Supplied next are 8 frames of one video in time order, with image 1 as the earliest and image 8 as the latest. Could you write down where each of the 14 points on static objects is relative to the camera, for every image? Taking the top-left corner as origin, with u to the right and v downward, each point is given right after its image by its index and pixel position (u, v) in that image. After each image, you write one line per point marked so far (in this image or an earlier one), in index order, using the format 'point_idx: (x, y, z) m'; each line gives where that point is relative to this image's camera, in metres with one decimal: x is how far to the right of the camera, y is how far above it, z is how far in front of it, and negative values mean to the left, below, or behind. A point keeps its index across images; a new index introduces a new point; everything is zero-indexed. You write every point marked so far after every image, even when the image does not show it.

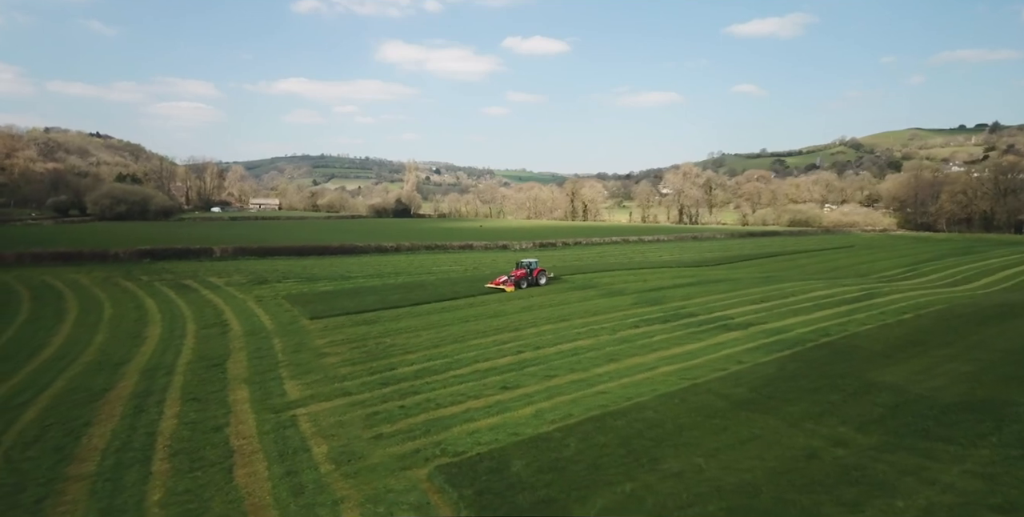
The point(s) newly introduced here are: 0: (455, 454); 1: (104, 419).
0: (-1.0, -3.4, +9.8) m
1: (-9.2, -3.7, +13.0) m
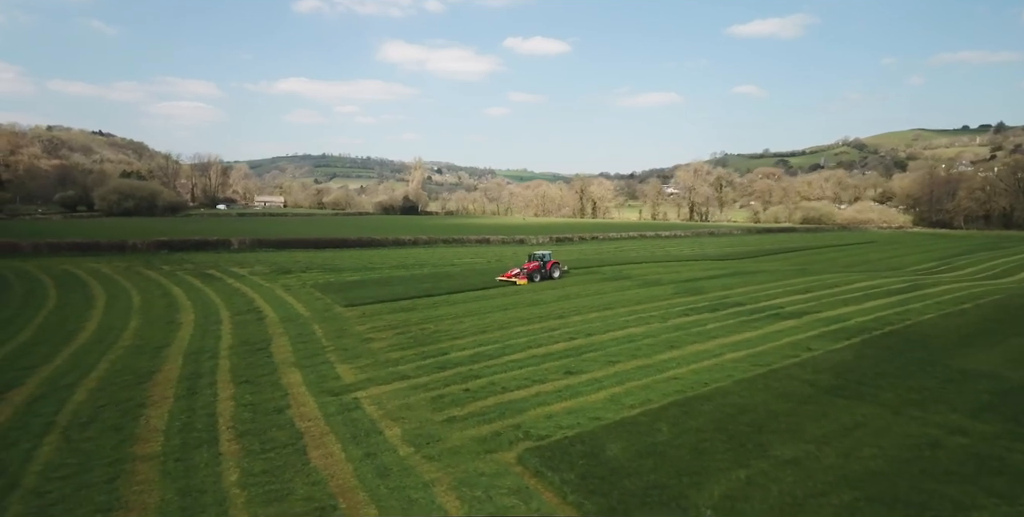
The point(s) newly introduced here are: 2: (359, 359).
0: (+0.5, -2.9, +9.3) m
1: (-7.7, -3.2, +12.5) m
2: (-4.2, -2.8, +15.8) m
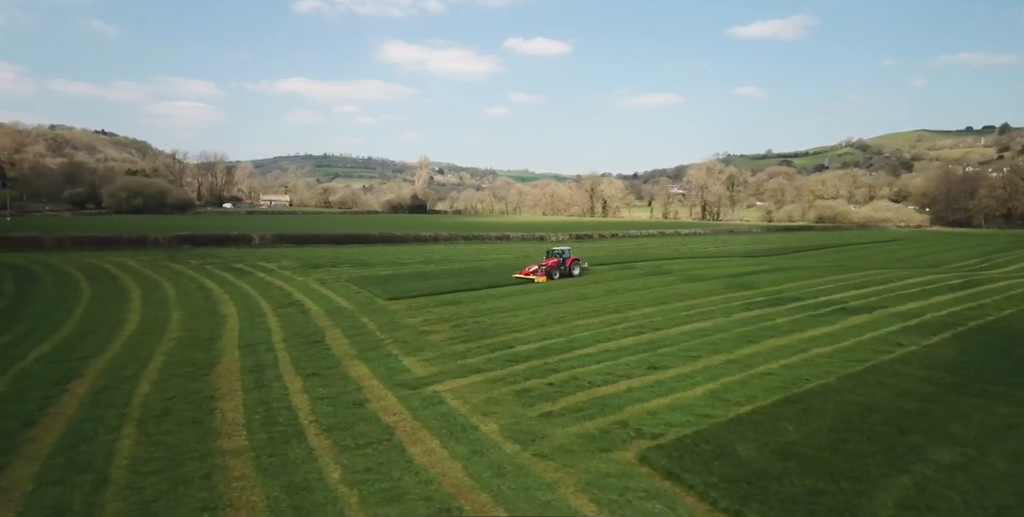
0: (+2.2, -2.7, +8.7) m
1: (-5.9, -2.9, +12.0) m
2: (-2.4, -2.5, +15.2) m
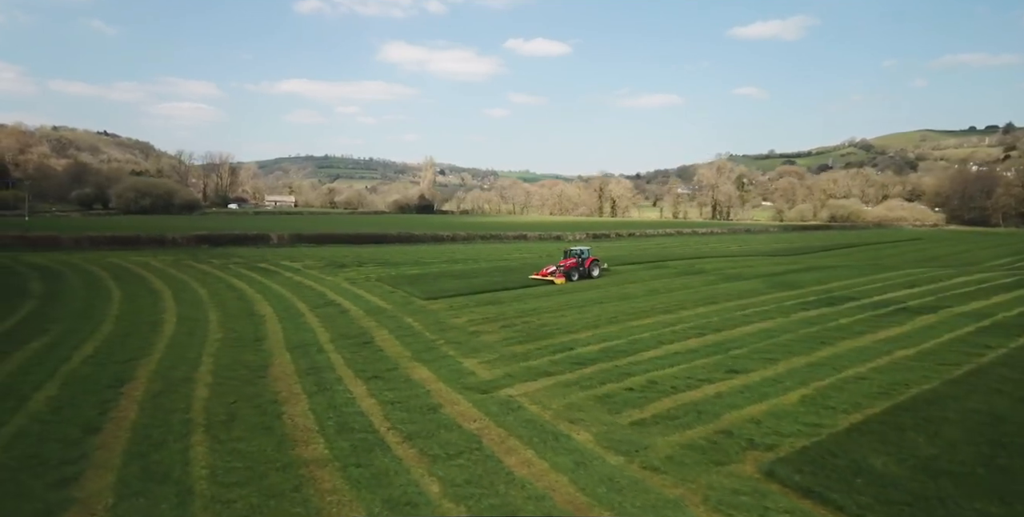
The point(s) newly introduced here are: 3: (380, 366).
0: (+3.7, -2.7, +8.1) m
1: (-4.4, -2.8, +11.5) m
2: (-0.8, -2.5, +14.7) m
3: (-3.2, -2.6, +13.7) m
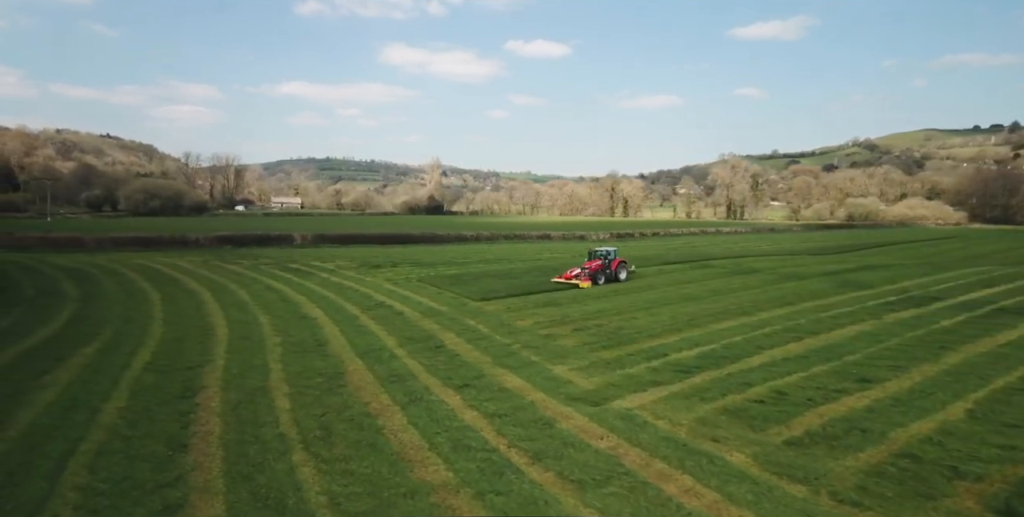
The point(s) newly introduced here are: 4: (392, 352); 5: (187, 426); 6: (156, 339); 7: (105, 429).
0: (+5.7, -2.6, +7.0) m
1: (-2.3, -2.8, +10.6) m
2: (+1.3, -2.4, +13.7) m
3: (-1.1, -2.6, +12.7) m
4: (-3.2, -2.5, +15.0) m
5: (-5.8, -3.0, +10.1) m
6: (-11.1, -2.5, +17.7) m
7: (-7.2, -3.0, +9.9) m
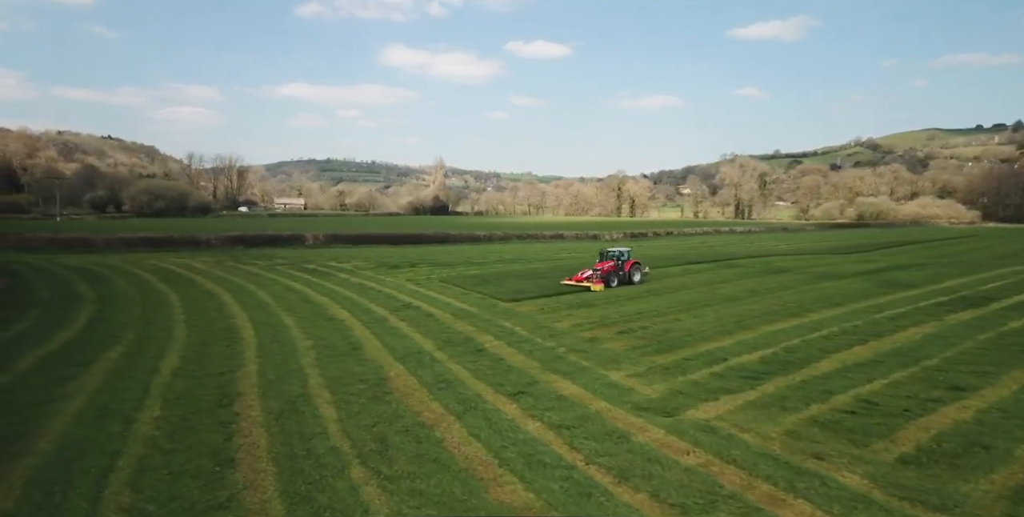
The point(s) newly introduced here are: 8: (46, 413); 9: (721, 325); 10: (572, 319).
0: (+6.8, -2.6, +6.2) m
1: (-1.1, -2.8, +9.8) m
2: (+2.5, -2.4, +12.9) m
3: (+0.1, -2.6, +12.0) m
4: (-2.0, -2.5, +14.3) m
5: (-4.7, -3.0, +9.3) m
6: (-9.9, -2.5, +17.0) m
7: (-6.0, -3.0, +9.2) m
8: (-8.5, -2.8, +10.3) m
9: (+6.1, -2.0, +16.5) m
10: (+1.9, -2.0, +18.6) m
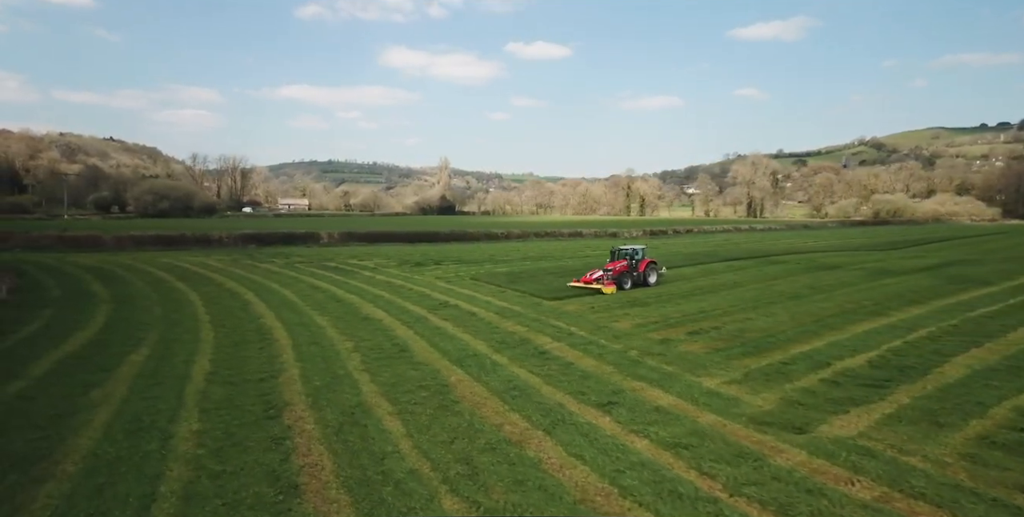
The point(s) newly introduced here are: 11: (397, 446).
0: (+8.2, -2.4, +4.7) m
1: (+0.3, -2.7, +8.4) m
2: (+4.0, -2.2, +11.4) m
3: (+1.6, -2.4, +10.5) m
4: (-0.5, -2.3, +12.9) m
5: (-3.2, -2.8, +8.0) m
6: (-8.3, -2.4, +15.7) m
7: (-4.5, -2.8, +7.9) m
8: (-7.0, -2.6, +8.9) m
9: (+7.6, -1.8, +15.0) m
10: (+3.5, -1.8, +17.2) m
11: (-1.7, -2.7, +8.3) m
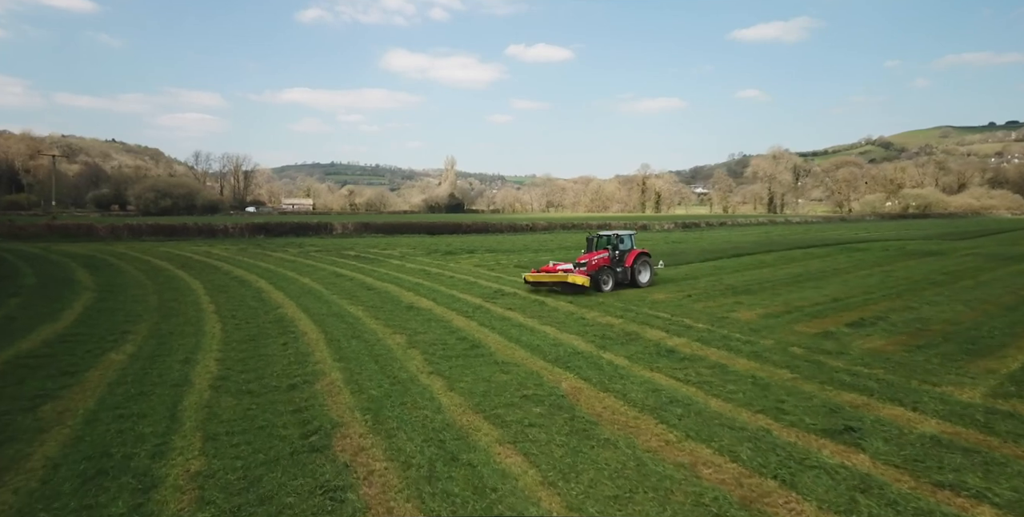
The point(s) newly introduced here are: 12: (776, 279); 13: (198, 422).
0: (+10.1, -1.8, +1.0) m
1: (+2.3, -2.0, +4.9) m
2: (+6.0, -1.6, +7.8) m
3: (+3.5, -1.8, +7.0) m
4: (+1.5, -1.7, +9.4) m
5: (-1.2, -2.2, +4.5) m
6: (-6.3, -1.7, +12.3) m
7: (-2.6, -2.2, +4.4) m
8: (-5.0, -2.0, +5.5) m
9: (+9.7, -1.1, +11.3) m
10: (+5.6, -1.2, +13.6) m
11: (+0.2, -2.1, +4.8) m
12: (+8.4, -0.6, +18.1) m
13: (-3.7, -2.0, +6.8) m
